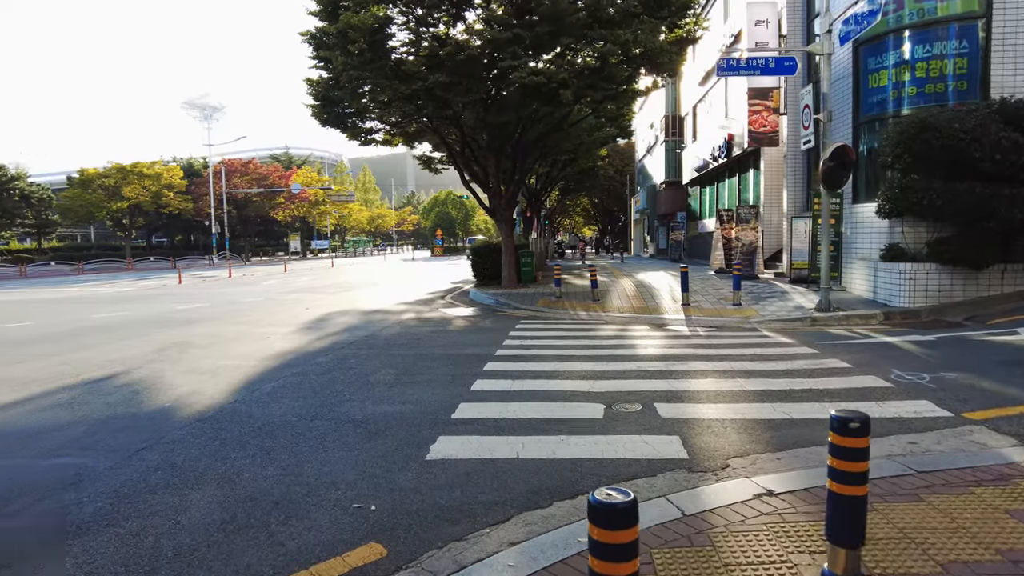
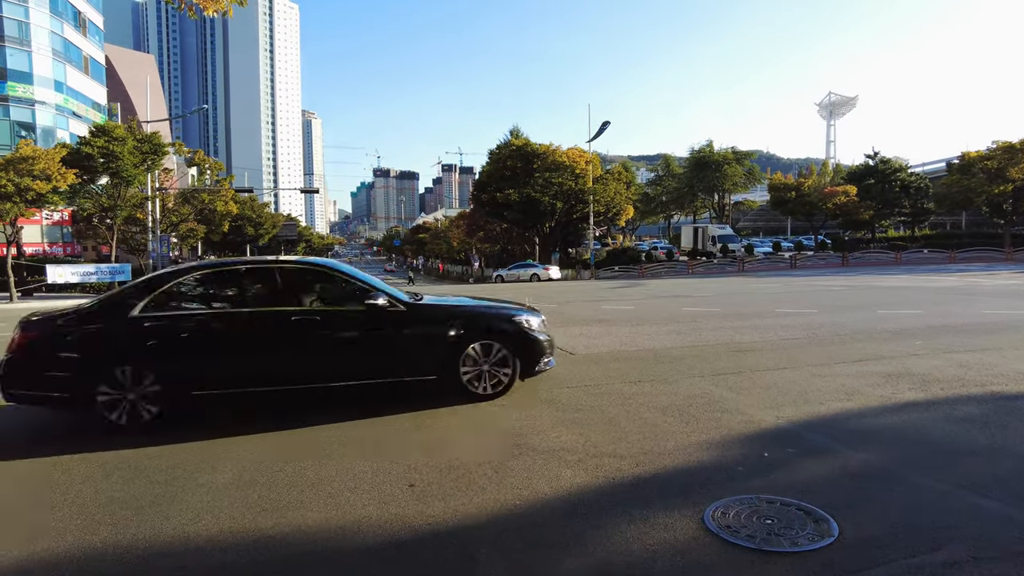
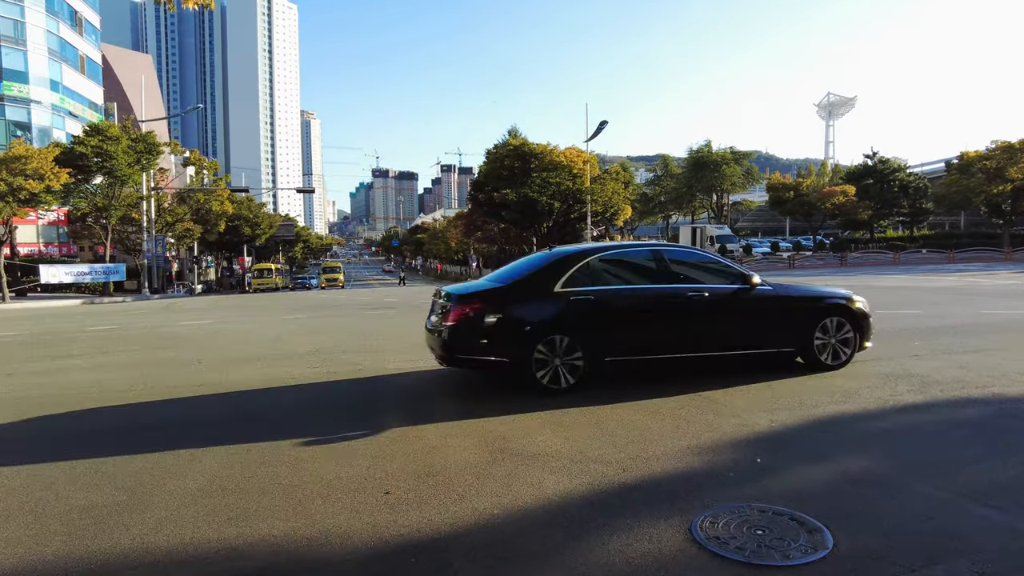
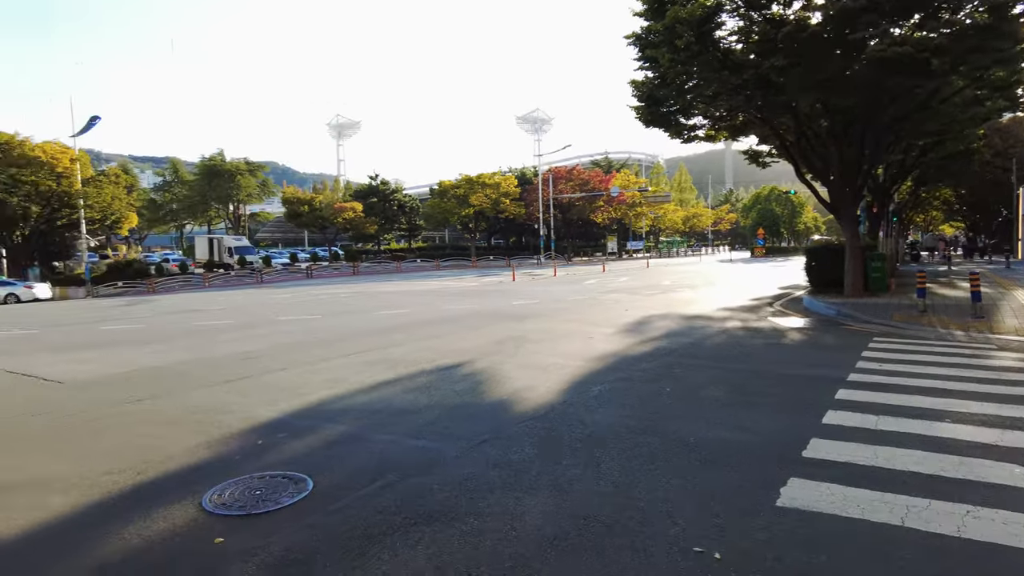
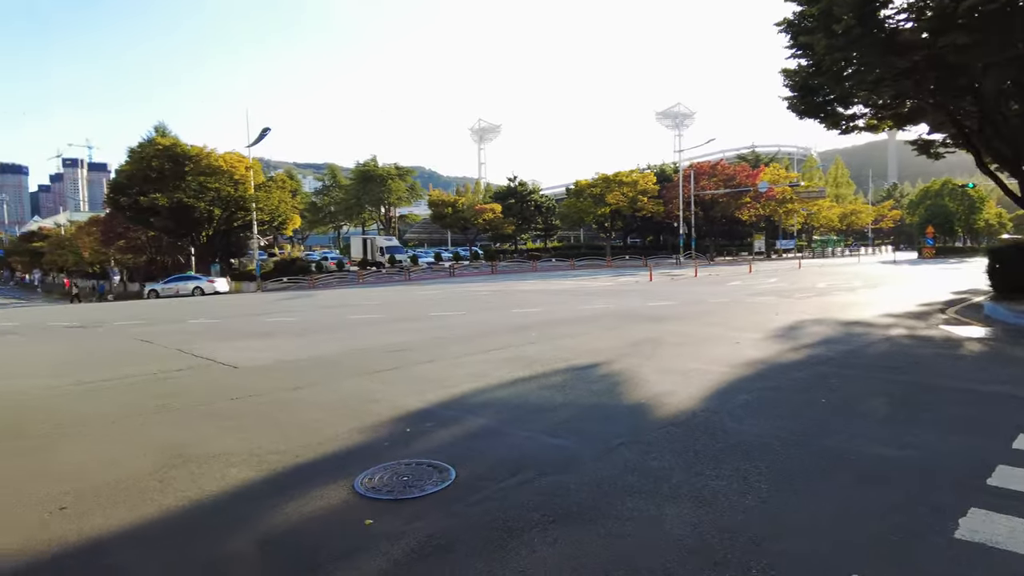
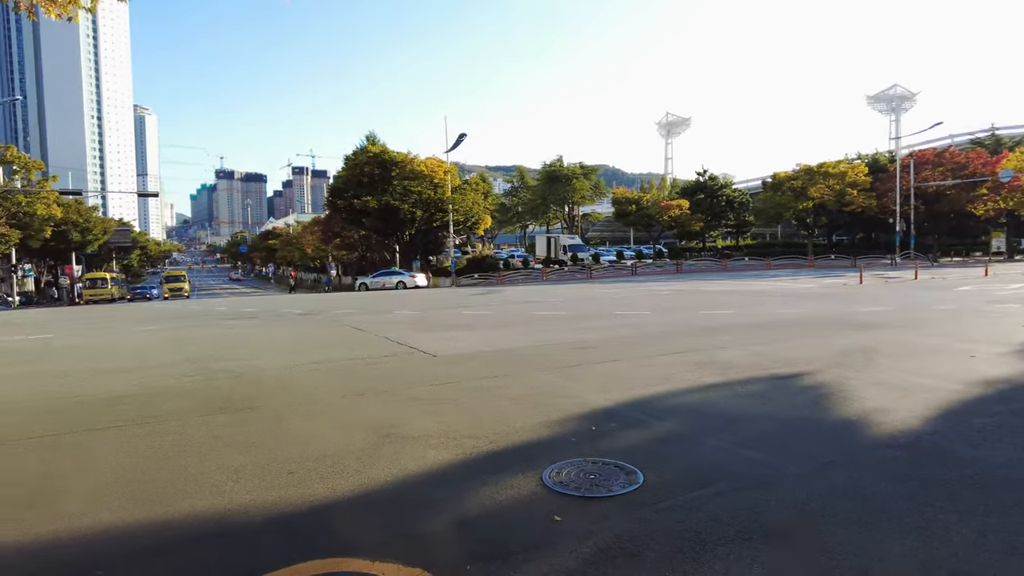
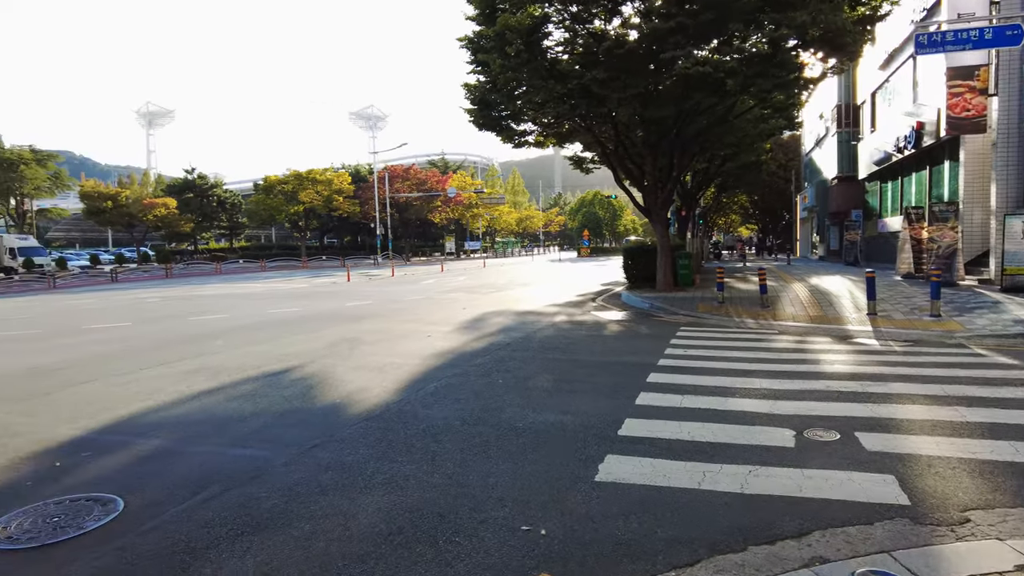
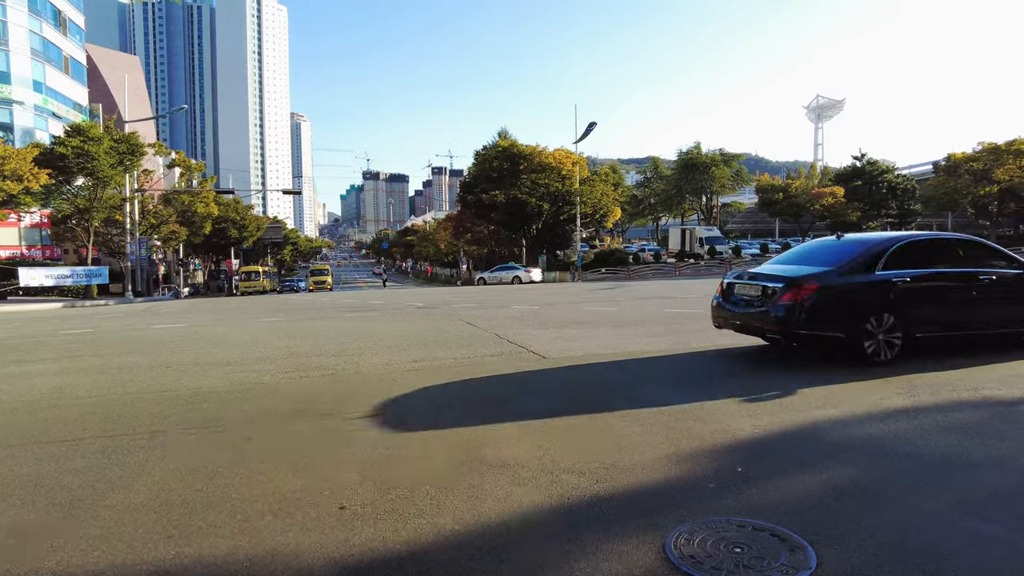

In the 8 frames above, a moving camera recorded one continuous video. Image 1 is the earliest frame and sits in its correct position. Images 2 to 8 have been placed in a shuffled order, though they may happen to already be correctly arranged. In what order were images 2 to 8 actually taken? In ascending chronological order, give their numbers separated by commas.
7, 4, 5, 6, 2, 3, 8
